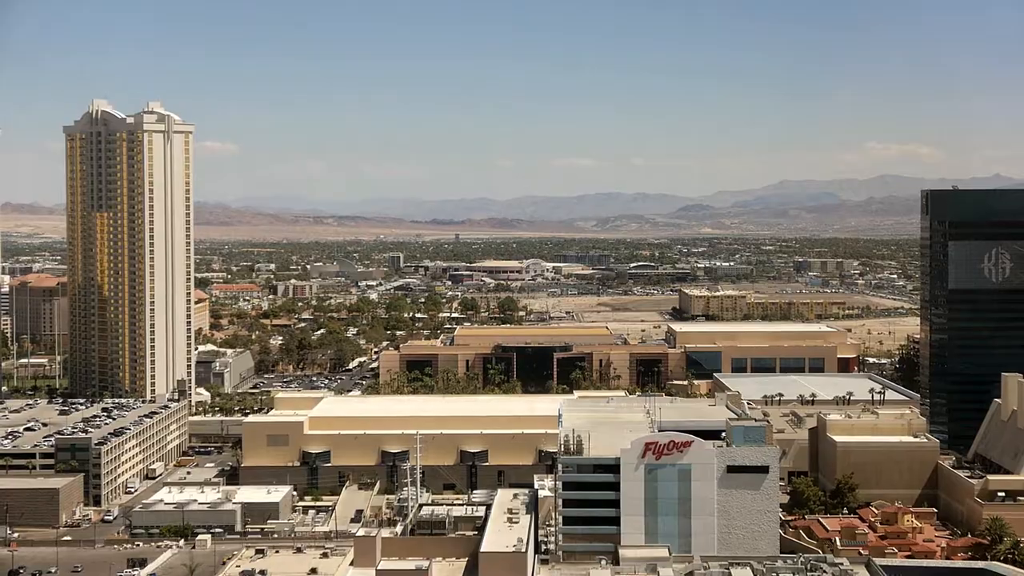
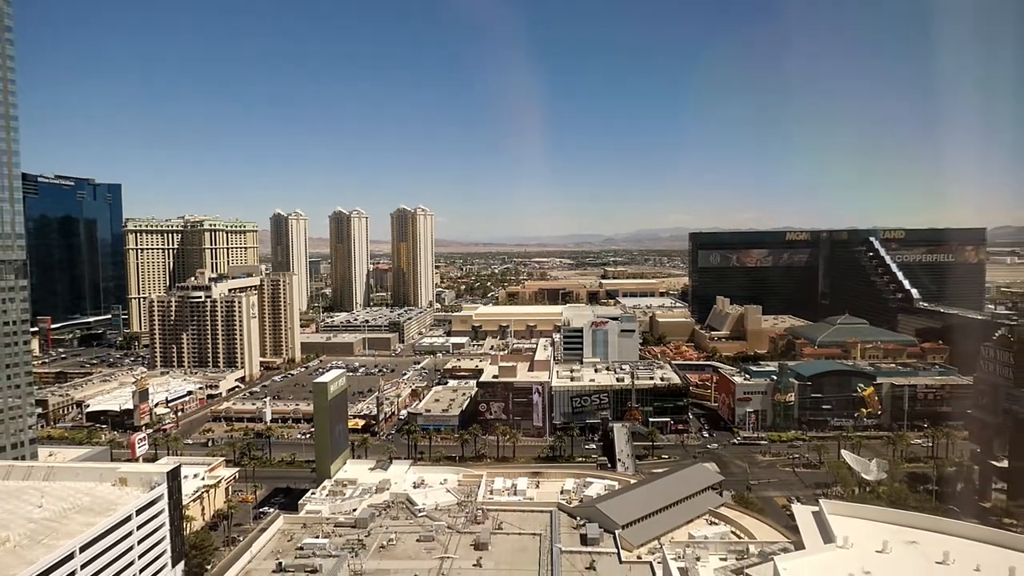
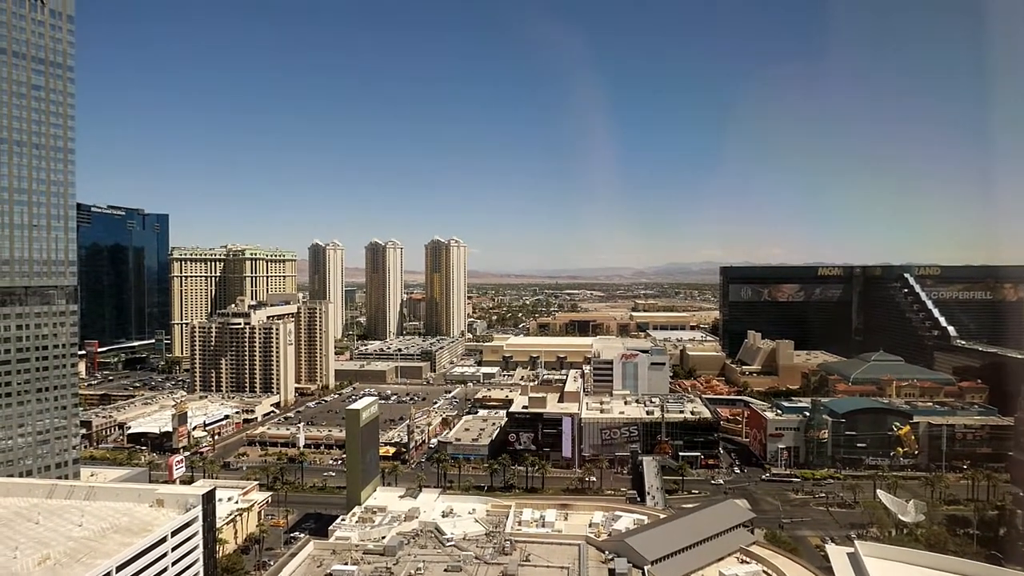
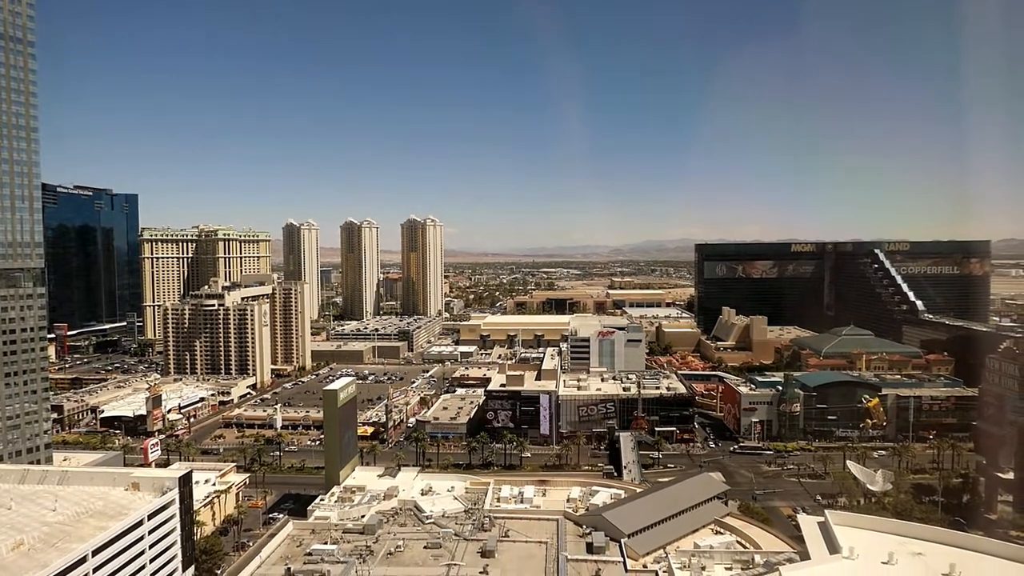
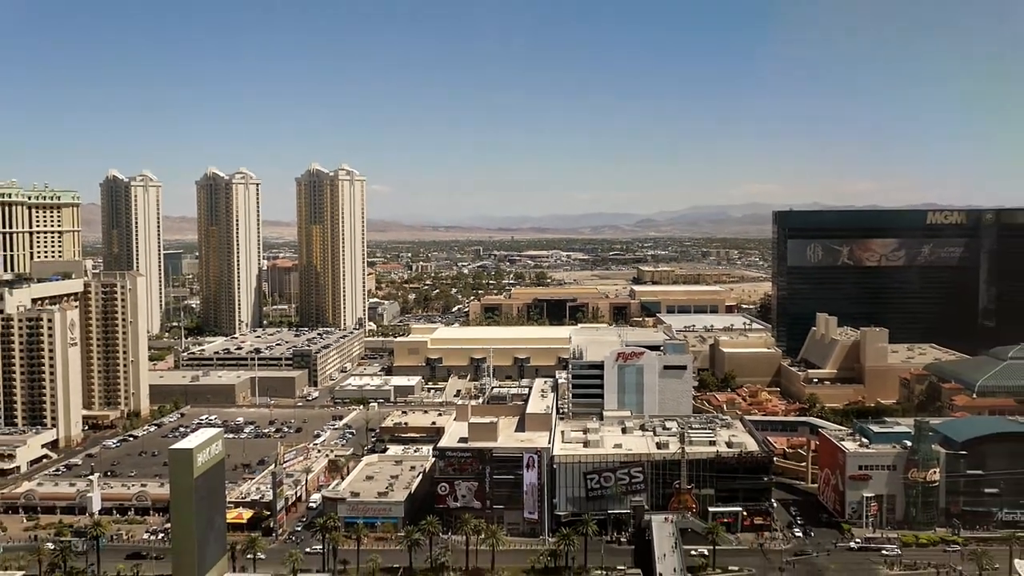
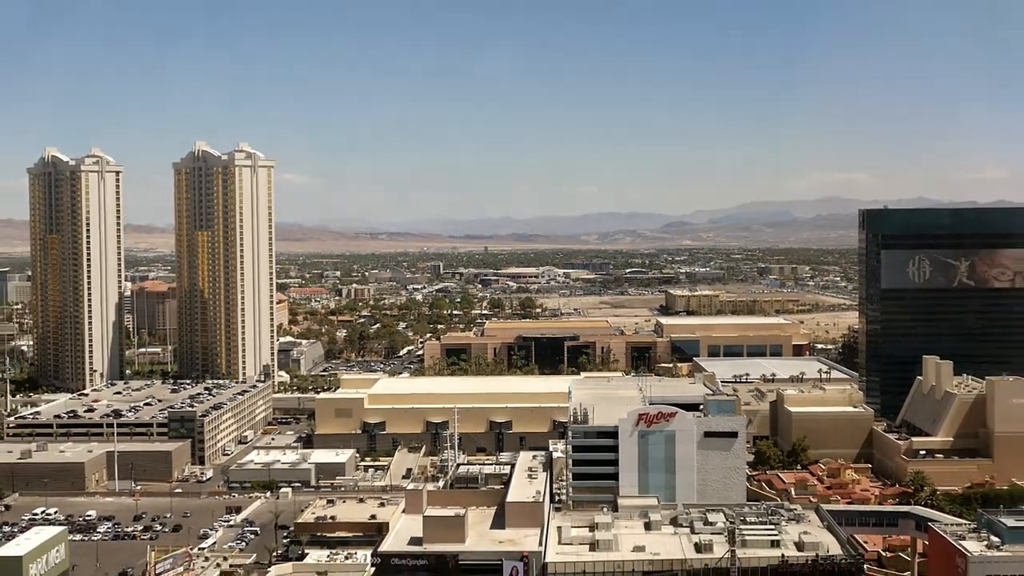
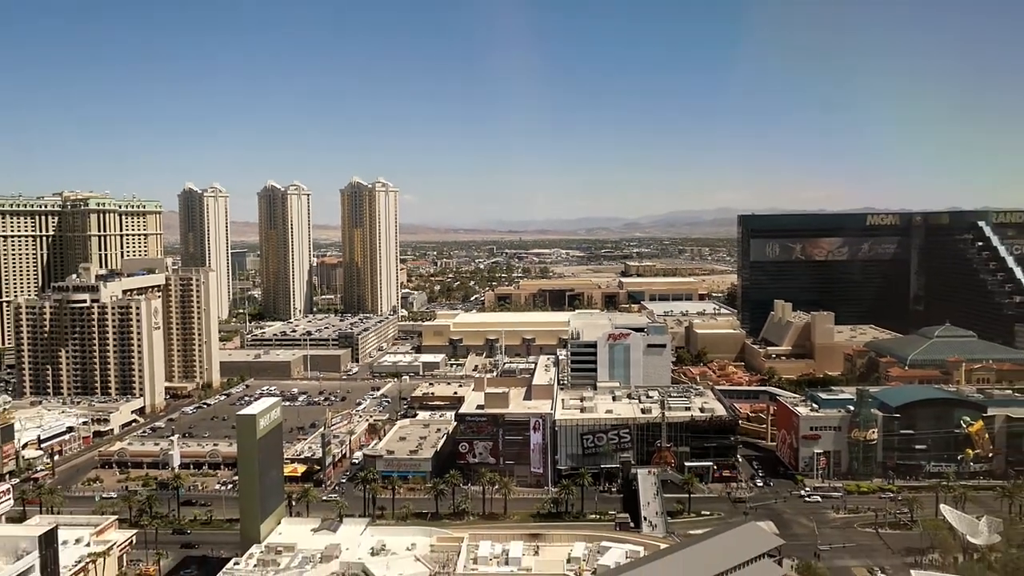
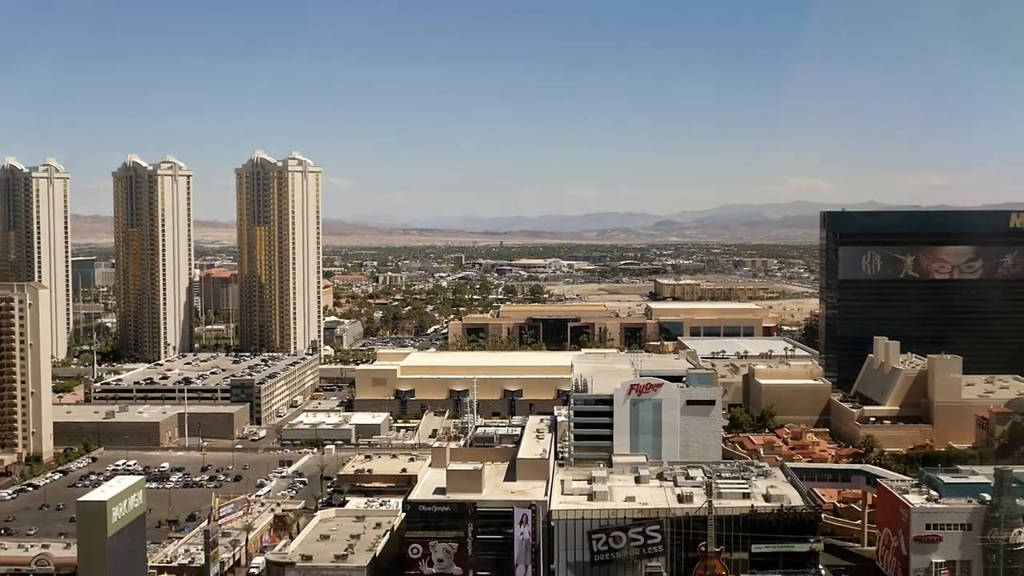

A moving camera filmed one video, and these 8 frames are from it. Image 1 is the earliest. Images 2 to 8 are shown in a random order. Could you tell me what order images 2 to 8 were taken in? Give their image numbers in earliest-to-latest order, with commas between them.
6, 8, 5, 7, 2, 3, 4
